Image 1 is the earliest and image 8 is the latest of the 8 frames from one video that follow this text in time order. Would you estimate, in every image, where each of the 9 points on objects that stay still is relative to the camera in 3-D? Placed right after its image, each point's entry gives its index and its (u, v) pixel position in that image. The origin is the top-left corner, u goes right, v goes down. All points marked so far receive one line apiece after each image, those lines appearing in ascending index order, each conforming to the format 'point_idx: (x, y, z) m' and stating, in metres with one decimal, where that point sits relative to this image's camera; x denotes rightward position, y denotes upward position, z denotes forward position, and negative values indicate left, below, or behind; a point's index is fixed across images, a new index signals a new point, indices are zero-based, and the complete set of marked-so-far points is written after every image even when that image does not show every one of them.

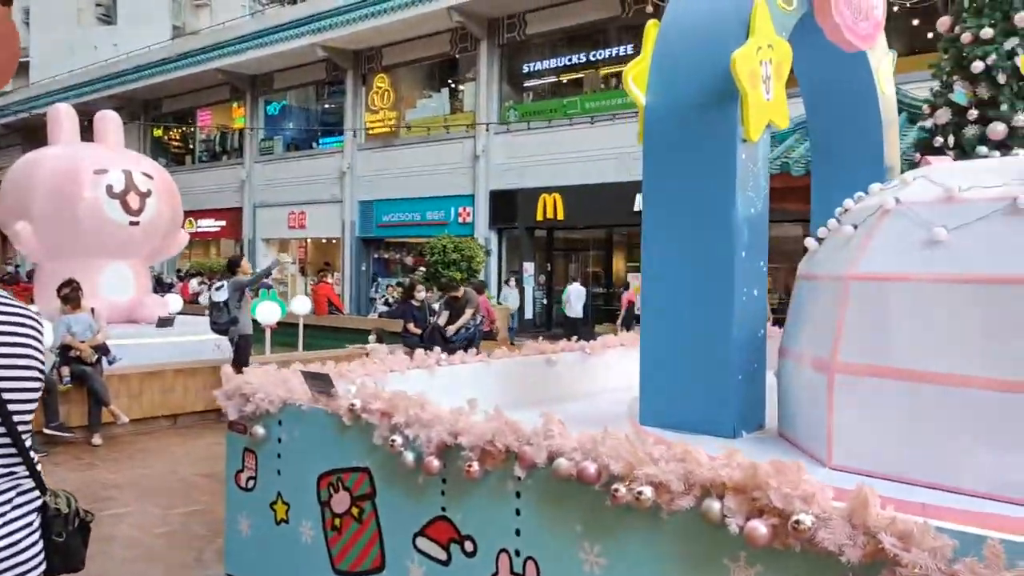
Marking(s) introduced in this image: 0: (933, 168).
0: (+1.5, +0.4, +2.9) m
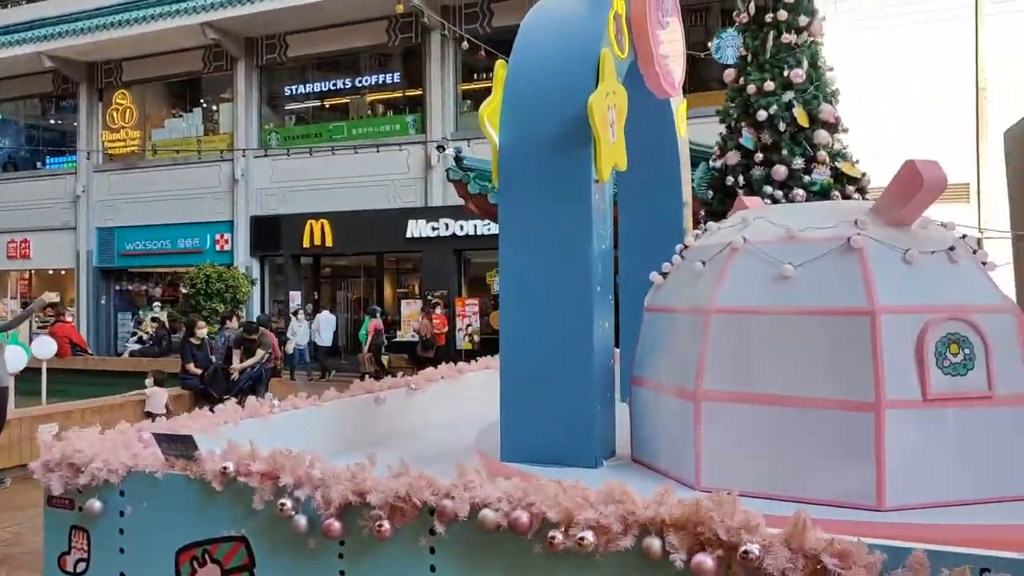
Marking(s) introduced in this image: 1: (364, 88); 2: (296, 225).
0: (+1.0, +0.3, +3.2) m
1: (-2.8, +3.8, +16.0) m
2: (-4.1, +1.2, +15.8) m
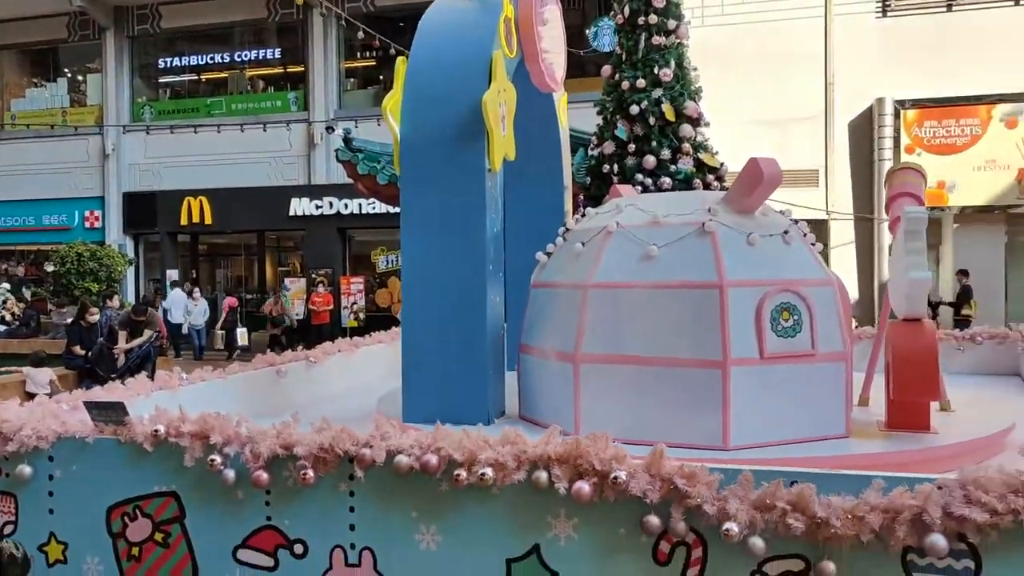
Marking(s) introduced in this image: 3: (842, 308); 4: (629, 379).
0: (+0.6, +0.4, +3.7) m
1: (-5.0, +4.2, +15.7) m
2: (-6.2, +1.6, +15.4) m
3: (+1.3, -0.1, +3.4) m
4: (+0.4, -0.4, +3.3) m
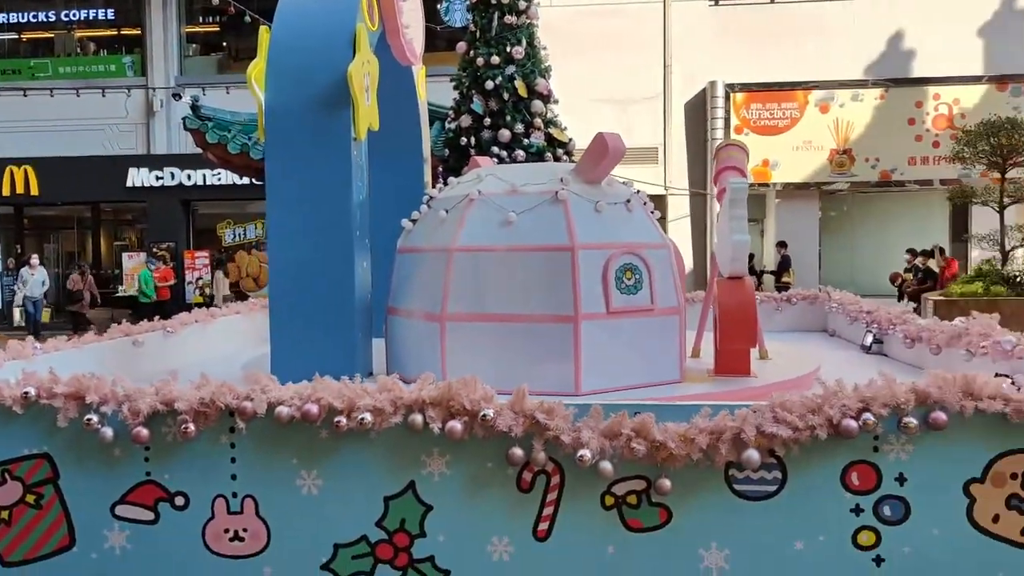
0: (-0.1, +0.6, +4.0) m
1: (-7.6, +4.6, +14.7) m
2: (-8.8, +2.0, +14.3) m
3: (+0.7, +0.1, +3.9) m
4: (-0.1, -0.2, +3.5) m
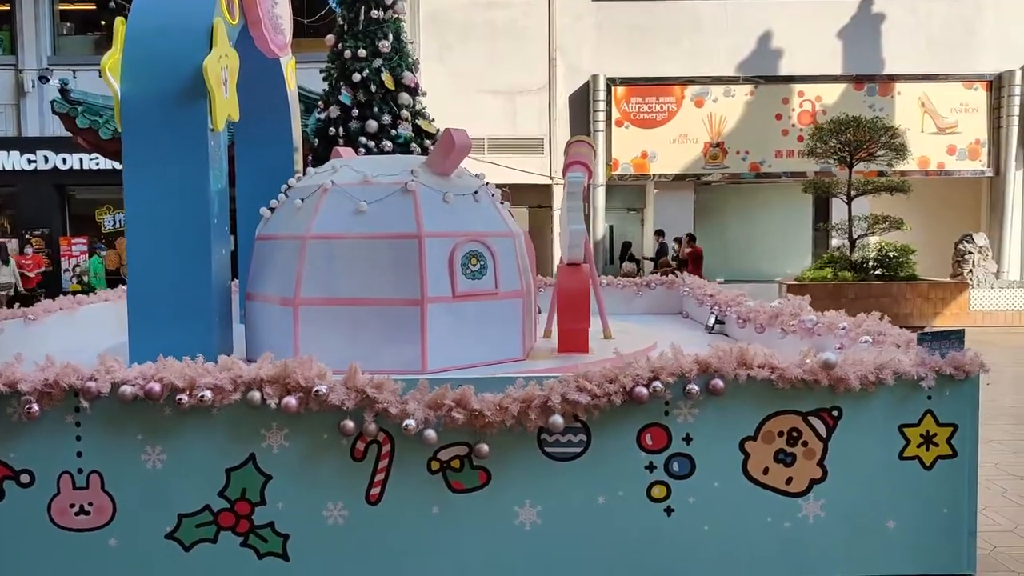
0: (-0.8, +0.6, +4.2) m
1: (-9.5, +4.8, +13.9) m
2: (-10.6, +2.2, +13.4) m
3: (0.0, +0.2, +4.2) m
4: (-0.8, -0.1, +3.7) m
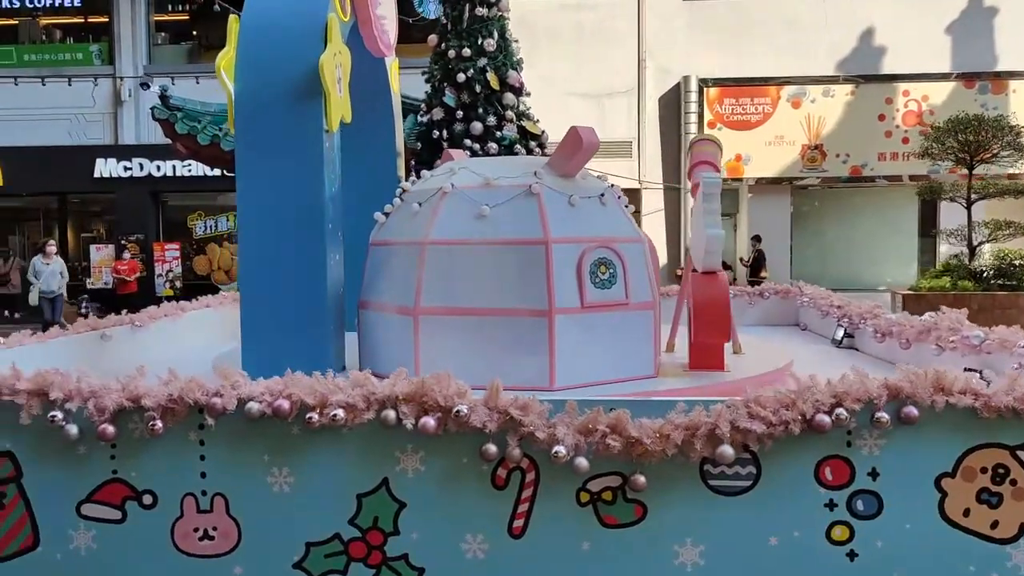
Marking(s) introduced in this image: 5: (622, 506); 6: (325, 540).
0: (-0.2, +0.6, +3.9) m
1: (-8.1, +4.7, +14.4) m
2: (-9.2, +2.1, +14.0) m
3: (+0.6, +0.1, +3.8) m
4: (-0.2, -0.2, +3.5) m
5: (+0.3, -0.7, +2.5) m
6: (-0.6, -0.8, +2.6) m
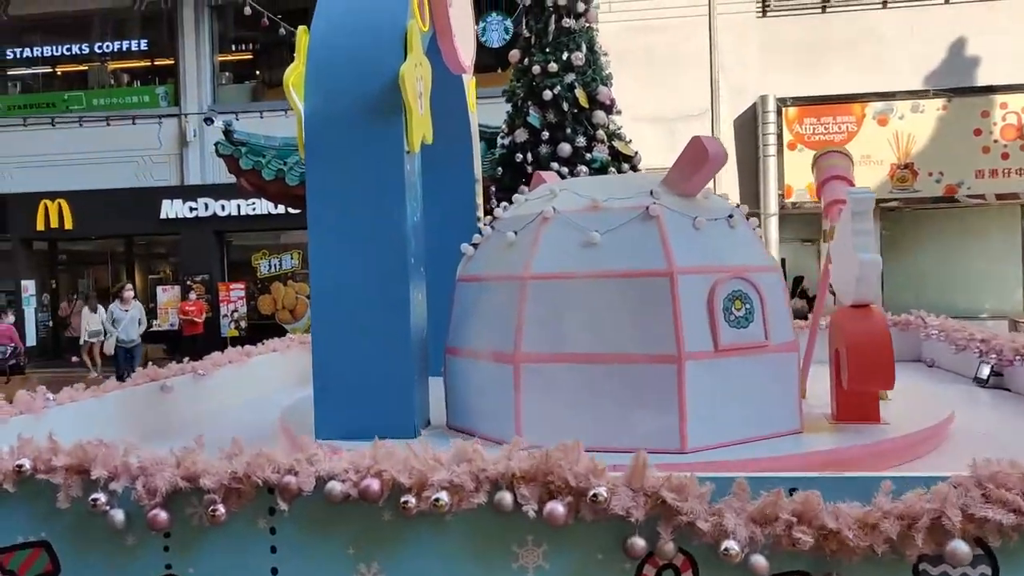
0: (+0.2, +0.4, +3.4) m
1: (-7.0, +4.0, +14.5) m
2: (-8.1, +1.4, +14.1) m
3: (+1.1, 0.0, +3.3) m
4: (+0.2, -0.3, +3.0) m
5: (+0.7, -0.8, +1.9) m
6: (-0.2, -0.9, +2.1) m
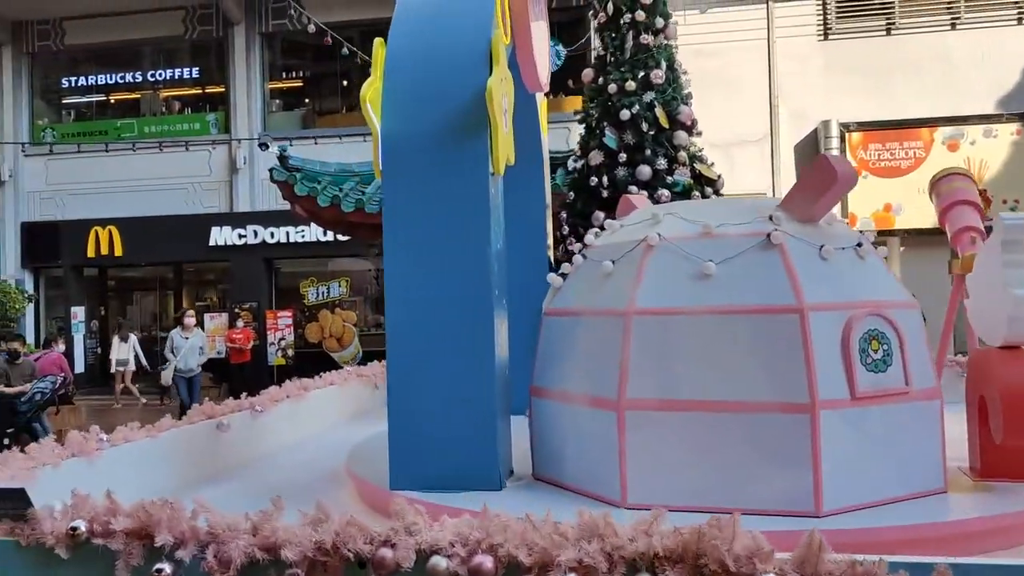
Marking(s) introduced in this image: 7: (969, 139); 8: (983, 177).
0: (+0.6, +0.3, +3.1) m
1: (-6.1, +3.5, +14.6) m
2: (-7.3, +0.9, +14.1) m
3: (+1.4, -0.2, +2.9) m
4: (+0.5, -0.4, +2.6) m
5: (+1.0, -0.8, +1.6) m
6: (+0.1, -1.0, +1.7) m
7: (+6.3, +2.1, +11.7) m
8: (+6.5, +1.5, +11.7) m
